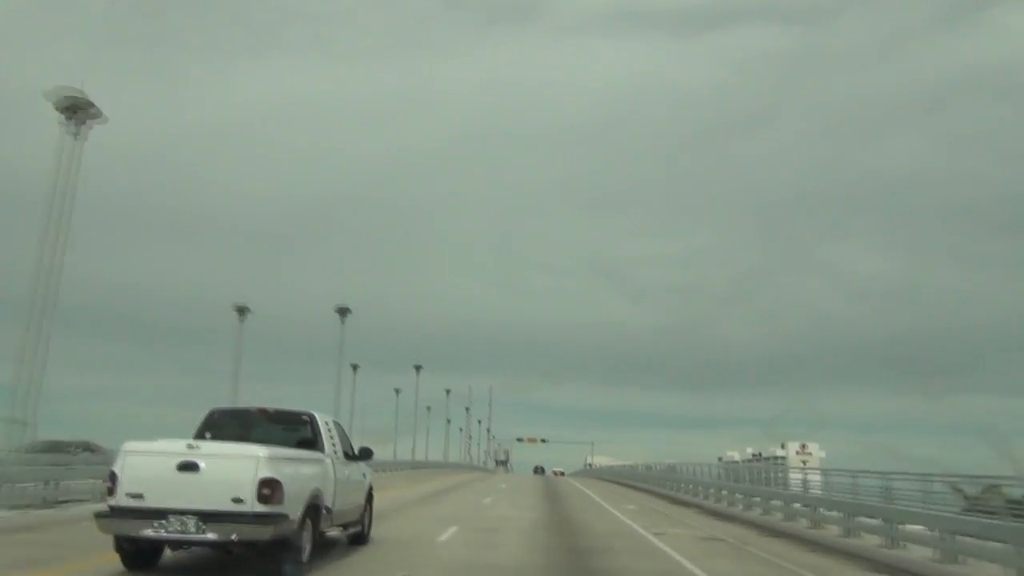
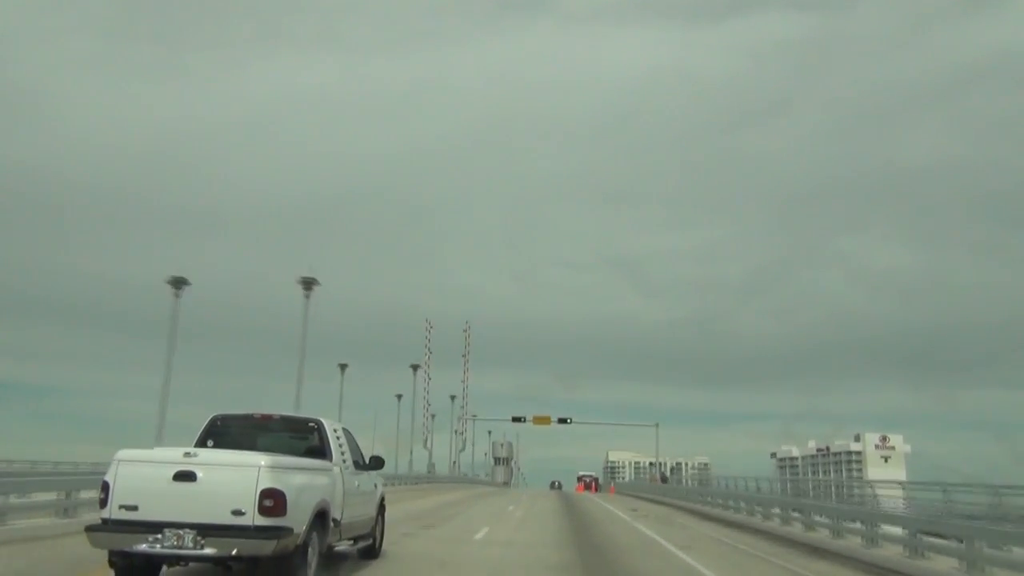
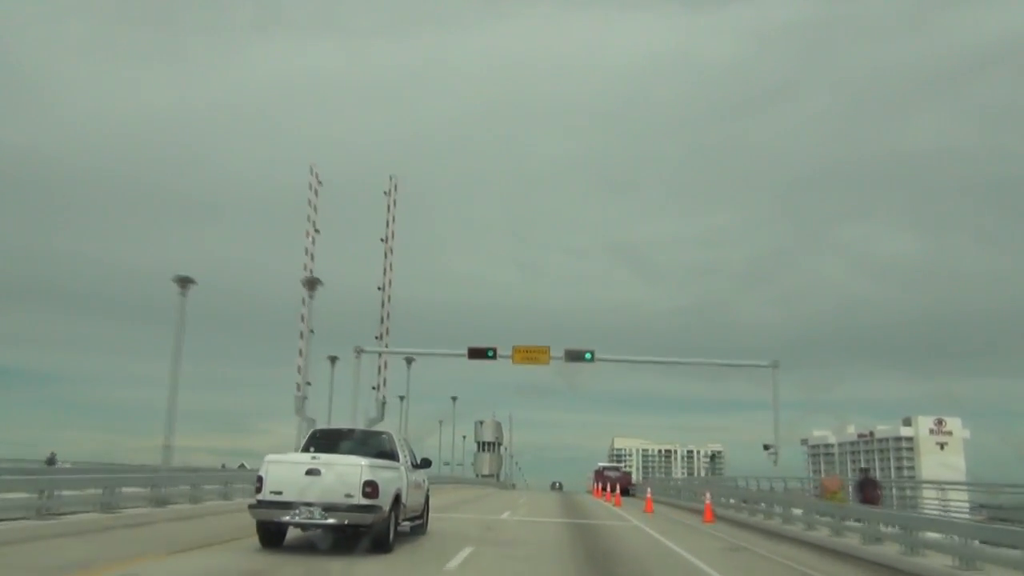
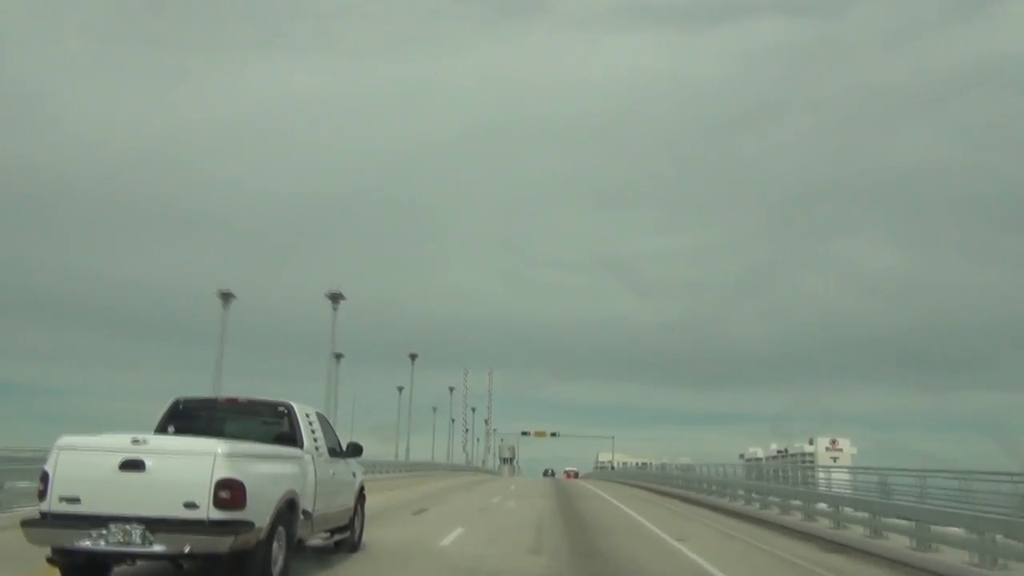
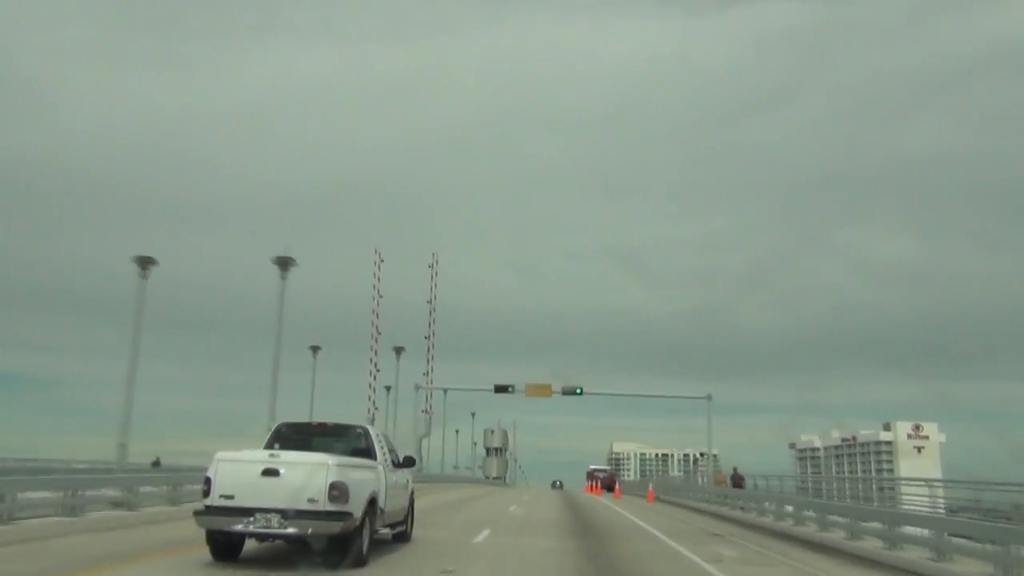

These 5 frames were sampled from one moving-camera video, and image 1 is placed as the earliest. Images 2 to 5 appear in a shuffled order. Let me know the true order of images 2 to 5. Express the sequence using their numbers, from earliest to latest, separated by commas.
4, 2, 5, 3
